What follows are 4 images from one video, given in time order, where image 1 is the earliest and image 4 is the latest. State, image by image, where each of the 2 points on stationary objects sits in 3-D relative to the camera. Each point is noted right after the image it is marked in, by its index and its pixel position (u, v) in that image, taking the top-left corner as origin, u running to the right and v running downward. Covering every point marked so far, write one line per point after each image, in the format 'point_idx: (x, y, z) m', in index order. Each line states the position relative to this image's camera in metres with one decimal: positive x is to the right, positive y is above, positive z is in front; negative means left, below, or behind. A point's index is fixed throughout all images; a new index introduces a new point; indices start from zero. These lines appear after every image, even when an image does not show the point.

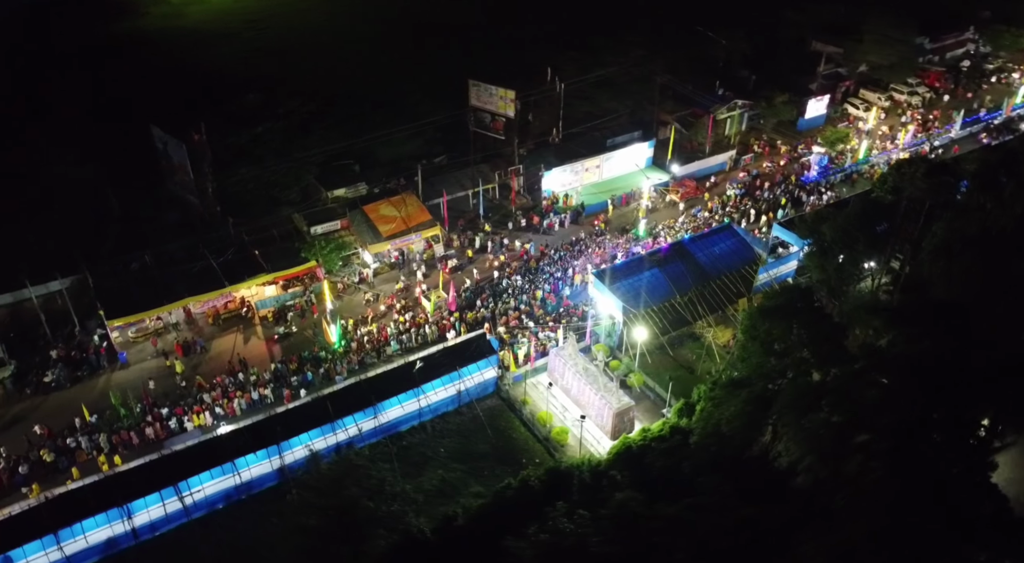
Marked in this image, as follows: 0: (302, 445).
0: (-5.8, -4.6, +18.9) m
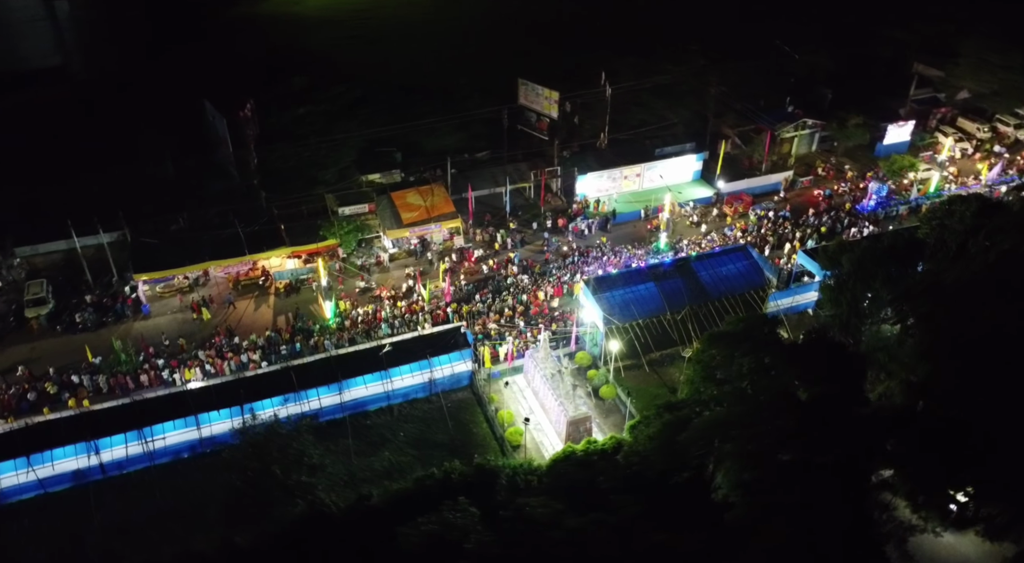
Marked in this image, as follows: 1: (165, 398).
0: (-7.2, -3.8, +19.8) m
1: (-10.2, -3.5, +19.8) m
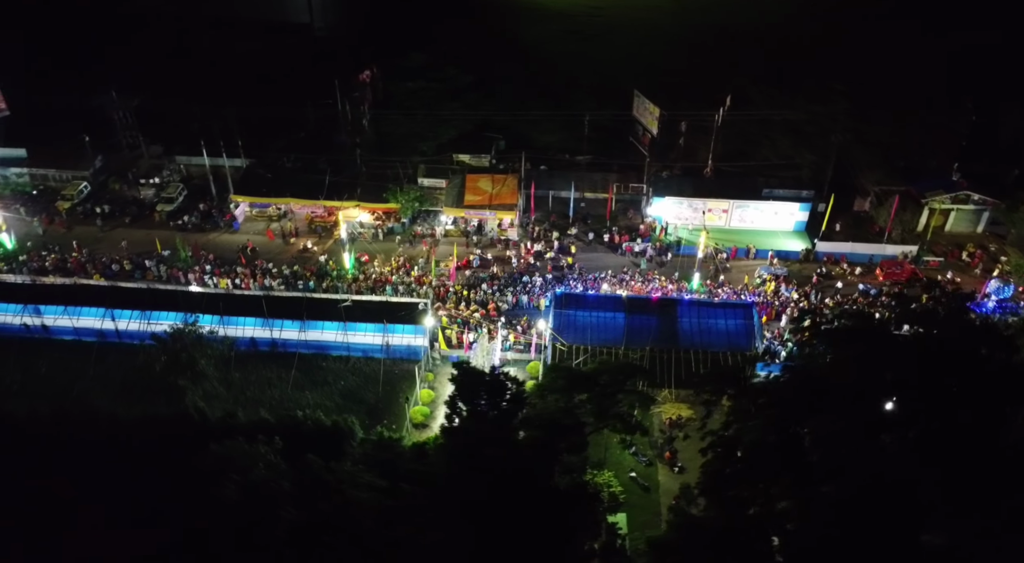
0: (-9.4, -1.5, +22.9) m
1: (-12.0, -0.4, +23.9) m
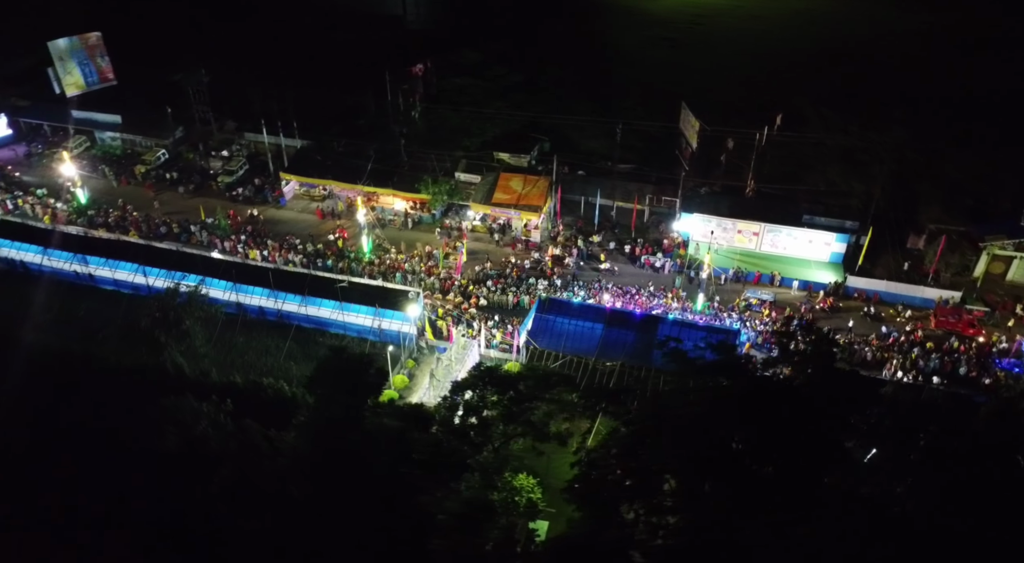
0: (-9.8, -0.4, +24.7) m
1: (-12.1, +0.9, +26.0) m
